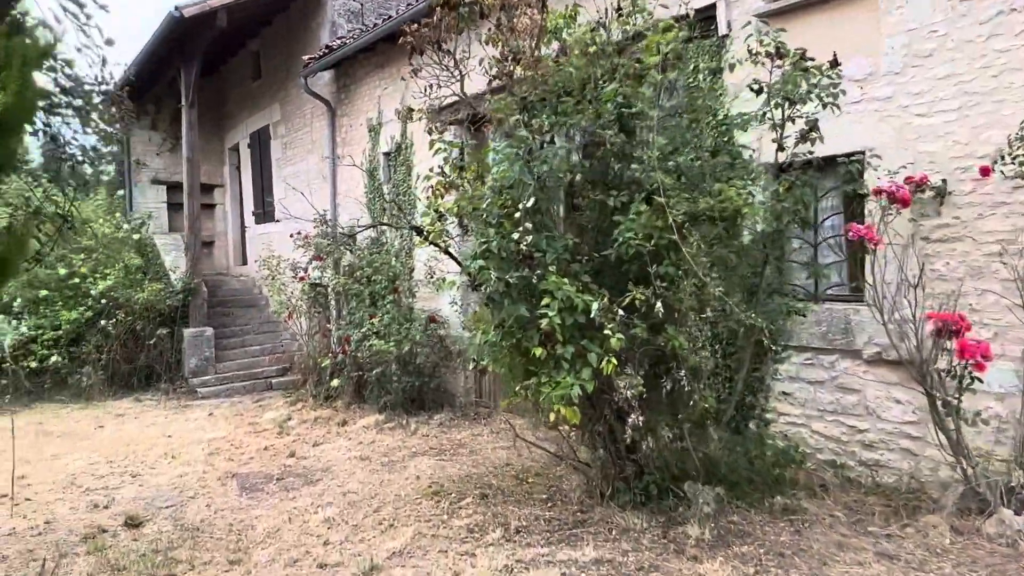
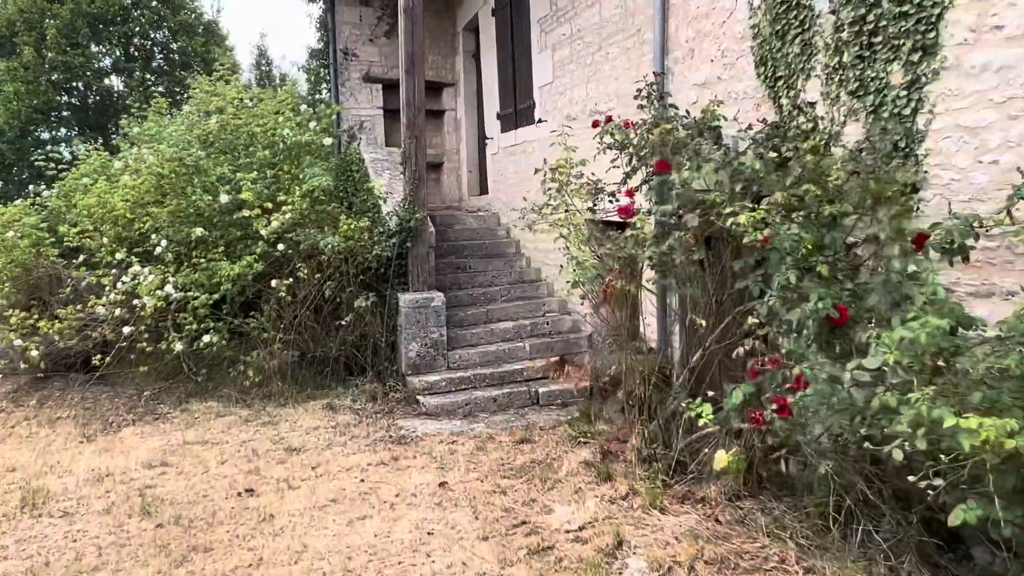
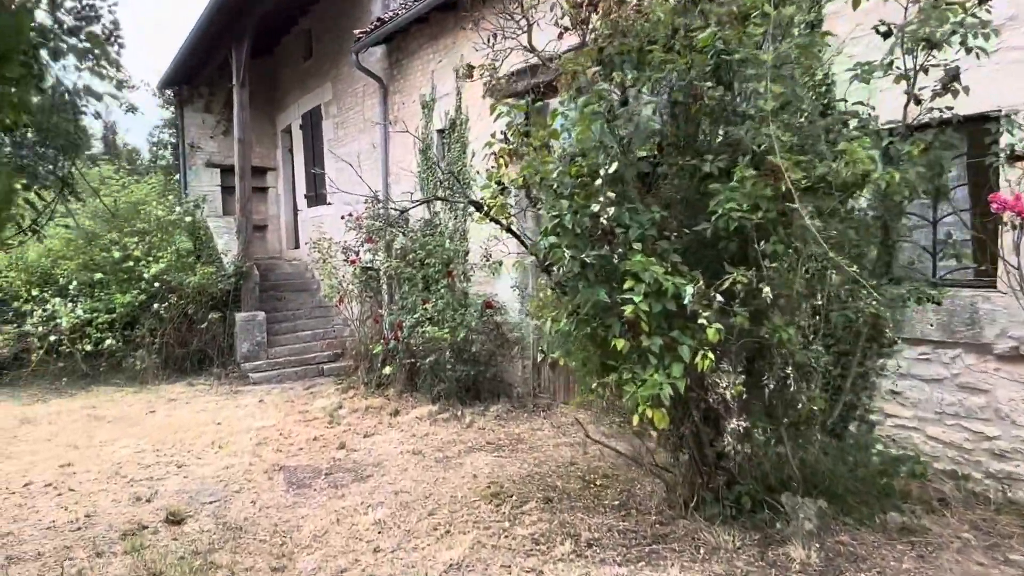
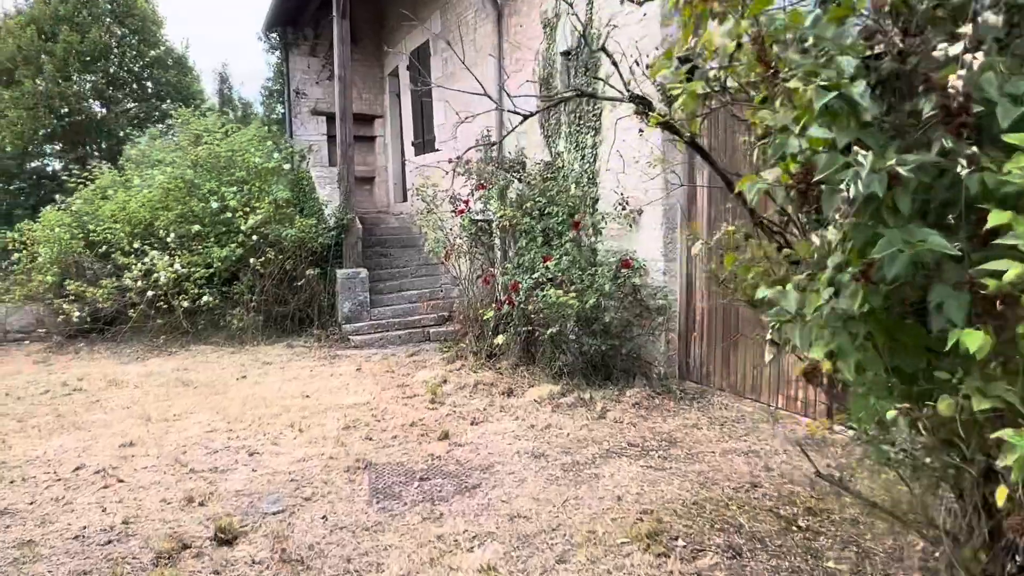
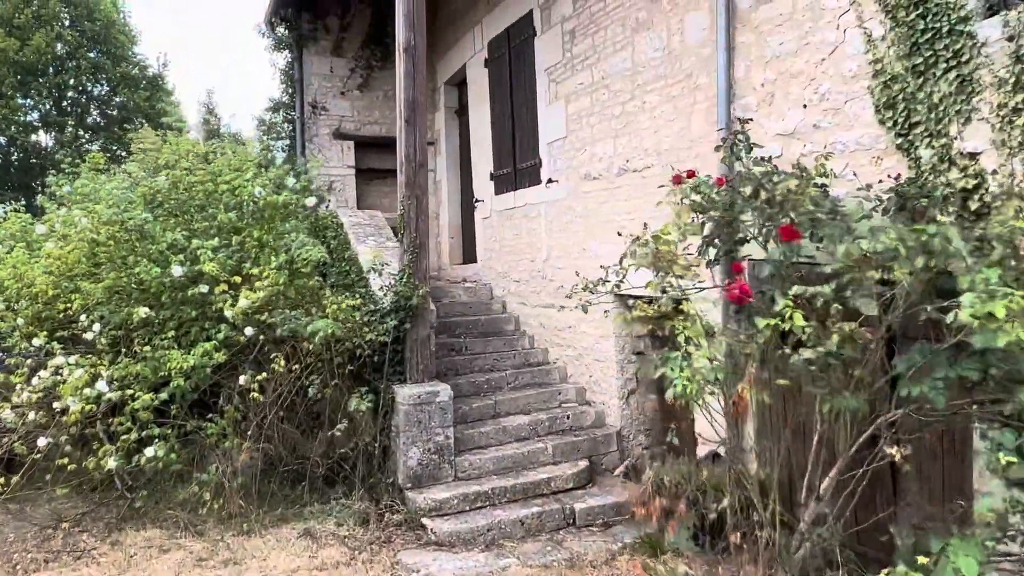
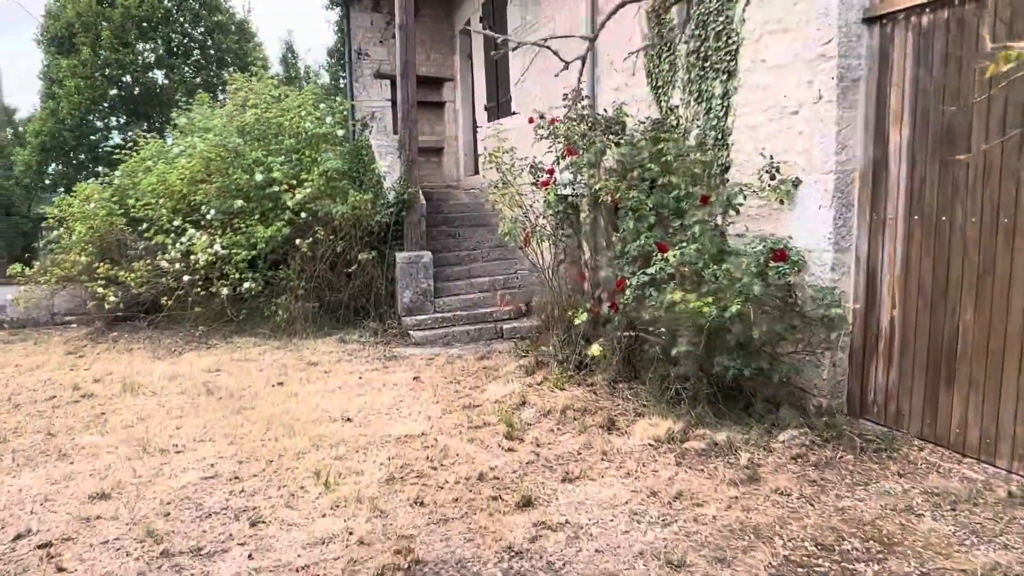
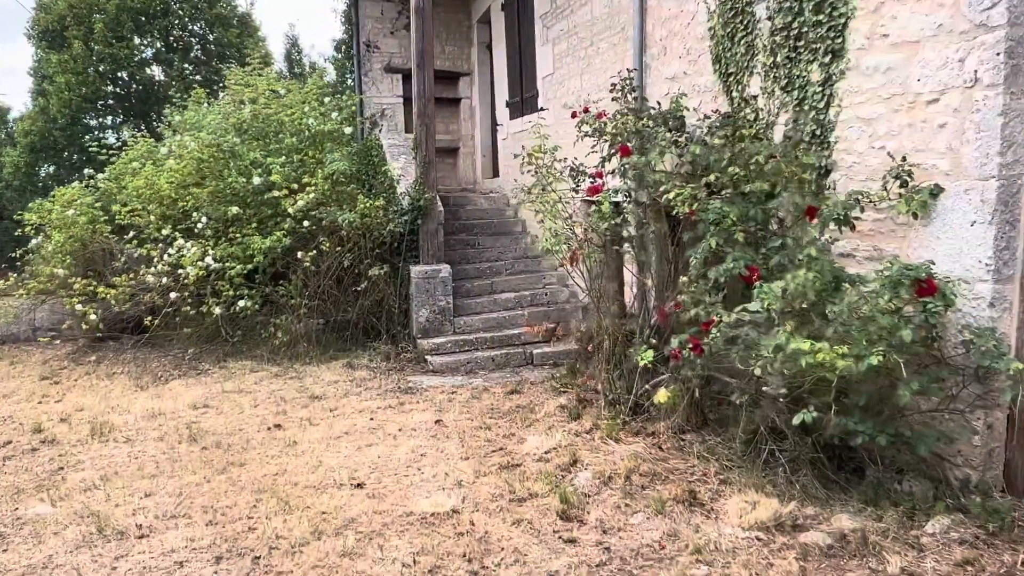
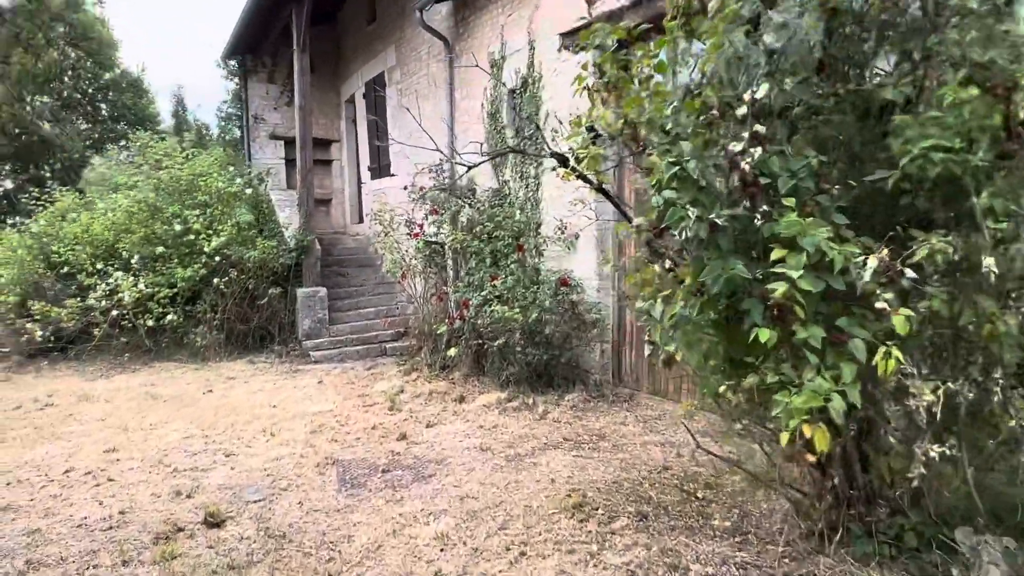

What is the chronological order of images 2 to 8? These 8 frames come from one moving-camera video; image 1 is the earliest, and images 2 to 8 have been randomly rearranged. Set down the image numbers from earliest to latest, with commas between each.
3, 8, 4, 6, 7, 2, 5
